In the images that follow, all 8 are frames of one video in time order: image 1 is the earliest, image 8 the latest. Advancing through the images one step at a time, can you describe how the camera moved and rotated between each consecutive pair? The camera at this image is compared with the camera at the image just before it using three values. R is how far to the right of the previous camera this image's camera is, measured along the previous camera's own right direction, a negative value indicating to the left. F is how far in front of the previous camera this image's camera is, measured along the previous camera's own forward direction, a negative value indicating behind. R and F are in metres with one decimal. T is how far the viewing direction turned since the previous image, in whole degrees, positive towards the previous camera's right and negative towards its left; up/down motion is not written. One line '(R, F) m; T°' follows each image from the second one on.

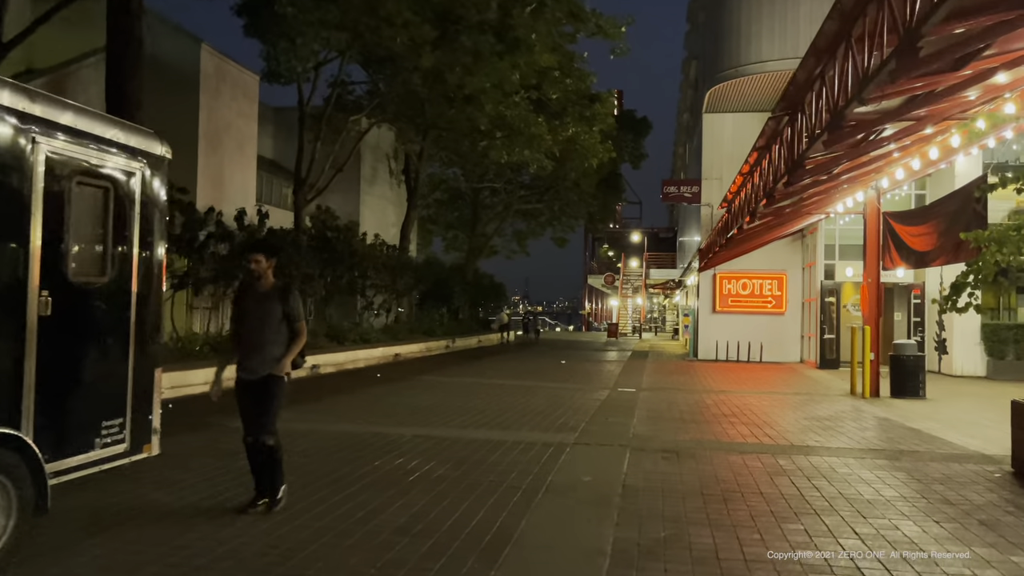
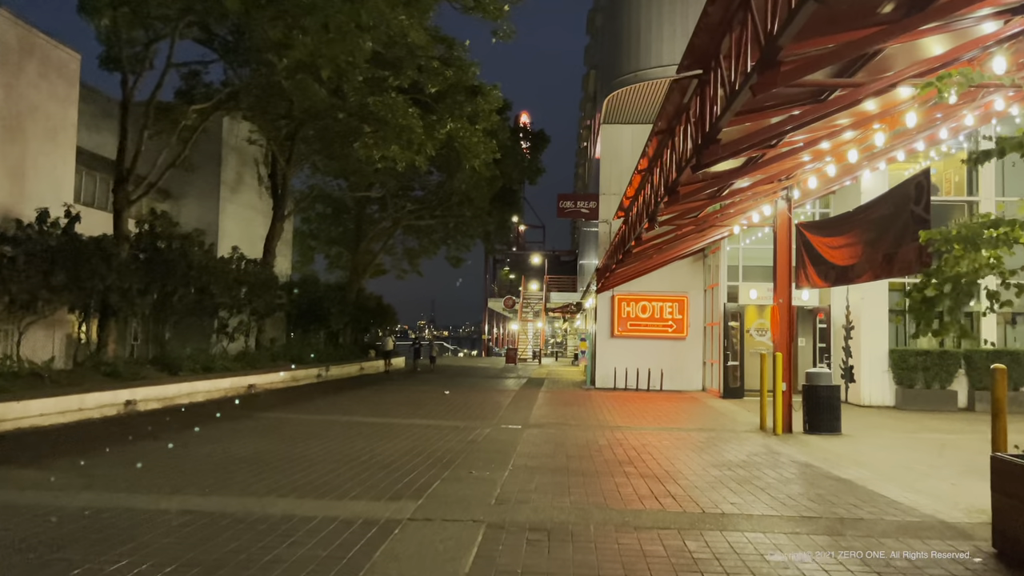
(+0.7, +2.3) m; +7°
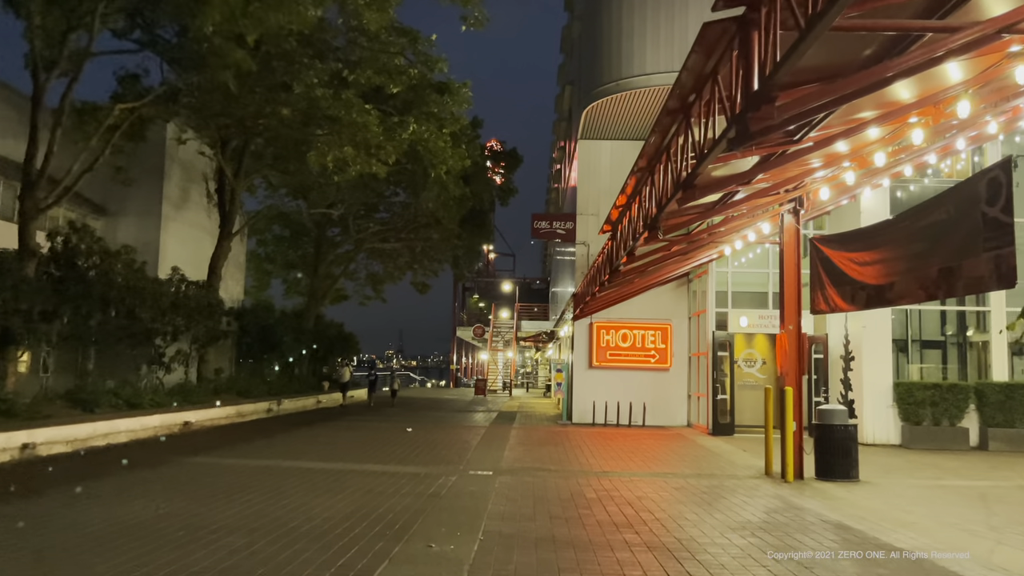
(0.0, +1.8) m; +2°
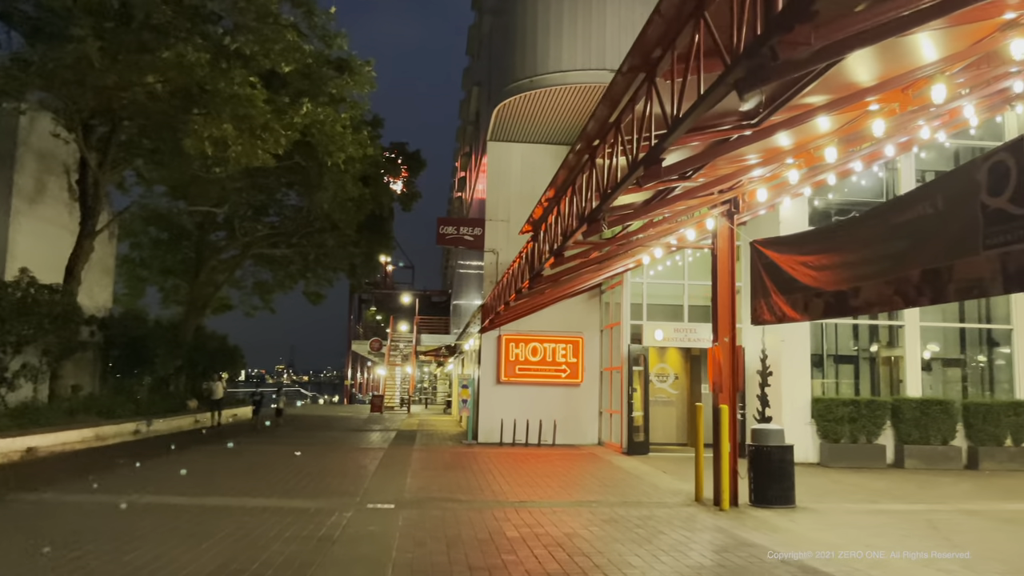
(-0.1, +1.4) m; +7°
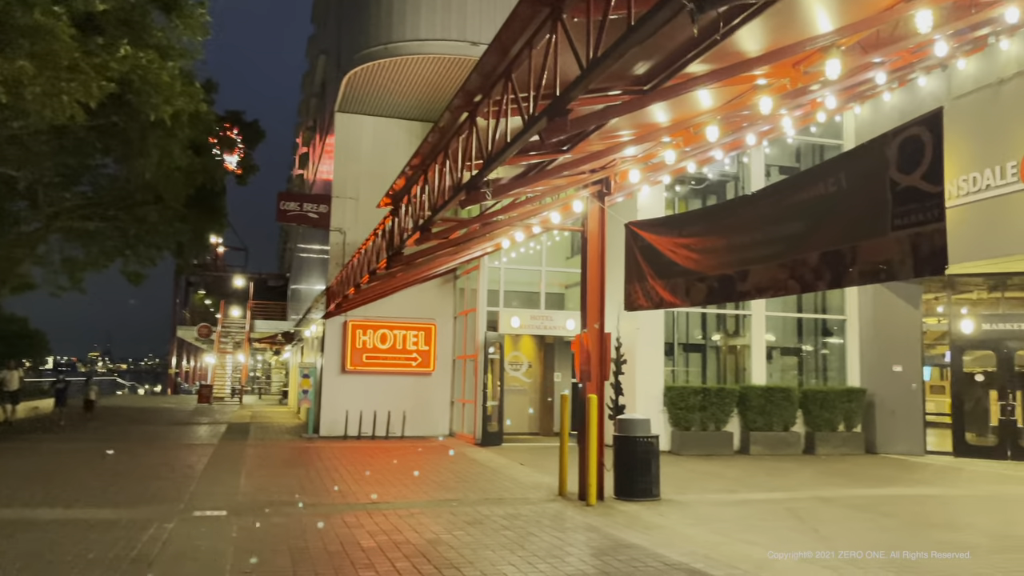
(-0.2, +0.9) m; +11°
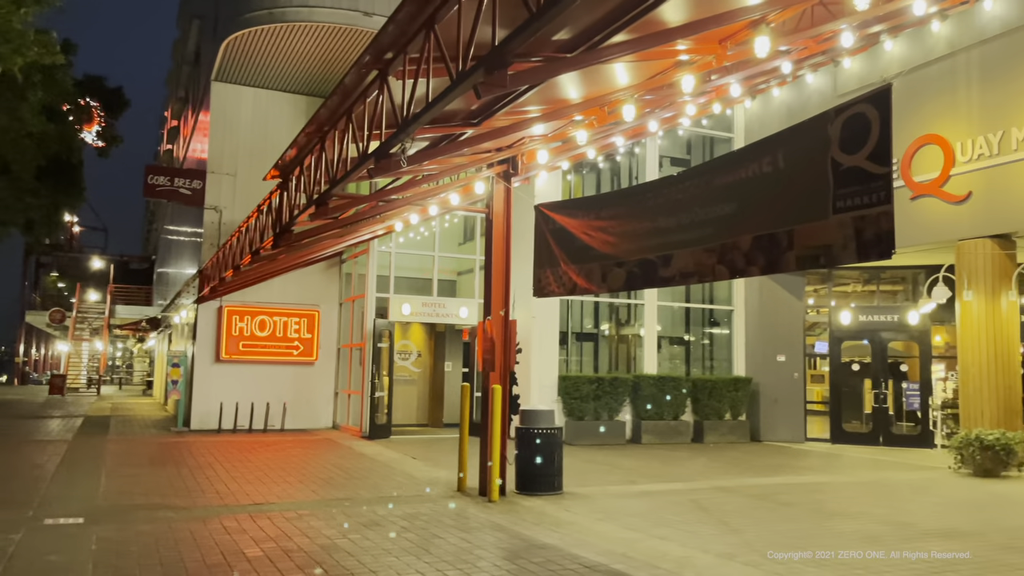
(-0.2, +0.6) m; +8°
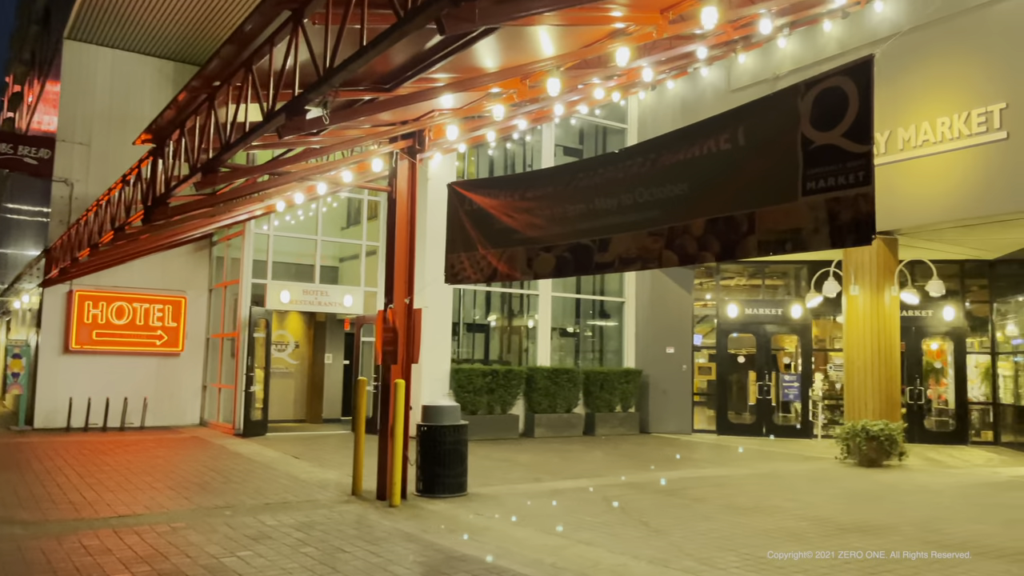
(-0.4, +0.7) m; +9°
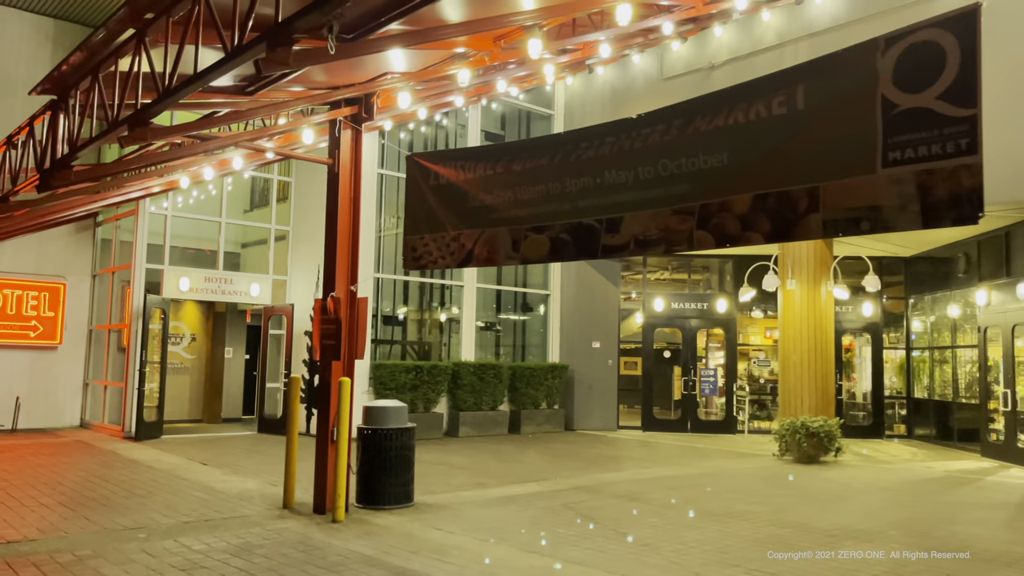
(-0.7, +0.9) m; +8°
